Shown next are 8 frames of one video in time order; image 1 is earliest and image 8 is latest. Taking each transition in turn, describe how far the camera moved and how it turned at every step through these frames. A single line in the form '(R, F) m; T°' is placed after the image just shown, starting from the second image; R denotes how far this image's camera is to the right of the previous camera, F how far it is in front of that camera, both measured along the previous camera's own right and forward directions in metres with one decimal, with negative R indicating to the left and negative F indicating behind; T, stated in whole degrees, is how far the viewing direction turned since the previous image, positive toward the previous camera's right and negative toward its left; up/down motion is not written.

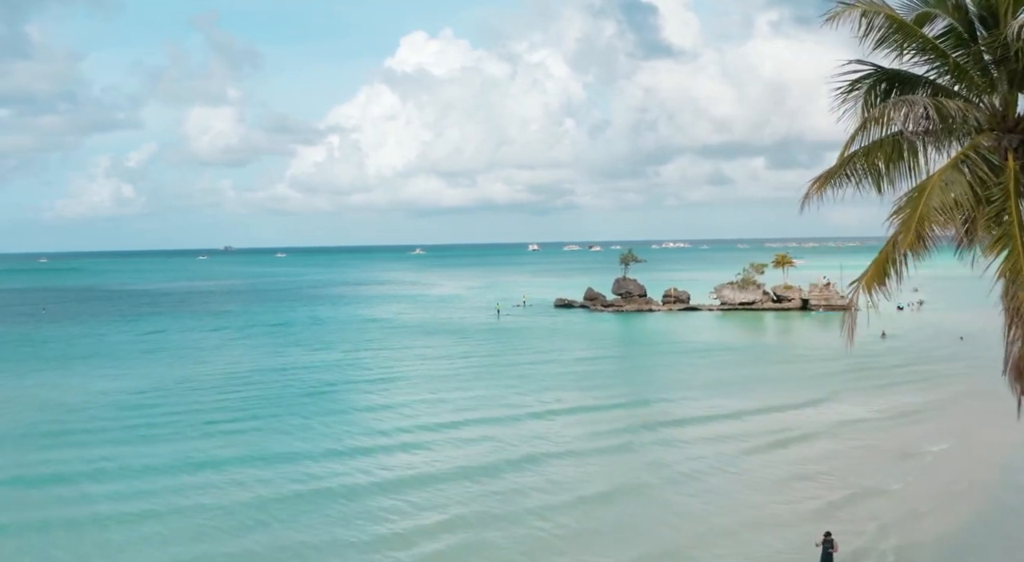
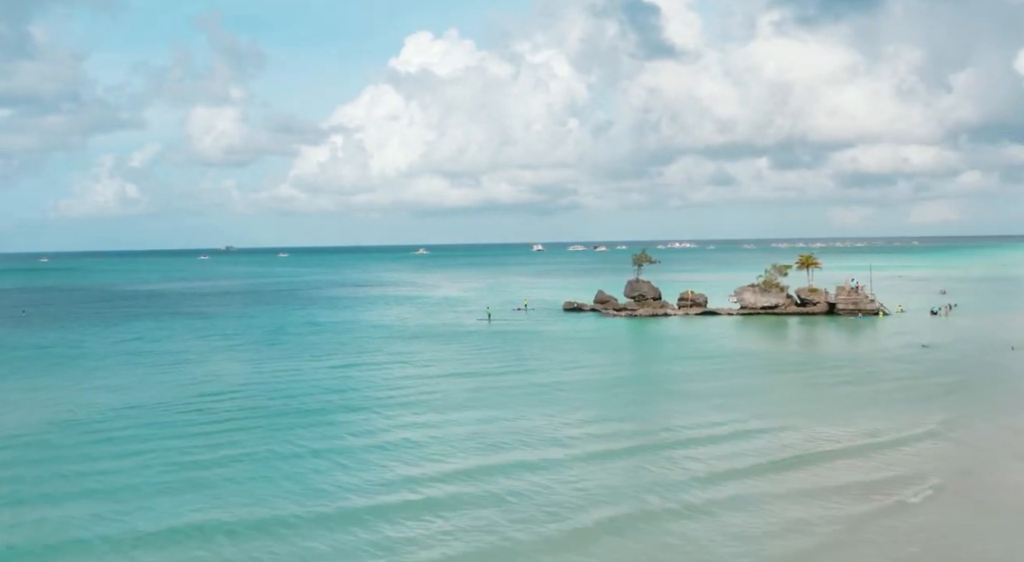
(-0.2, +3.1) m; 0°
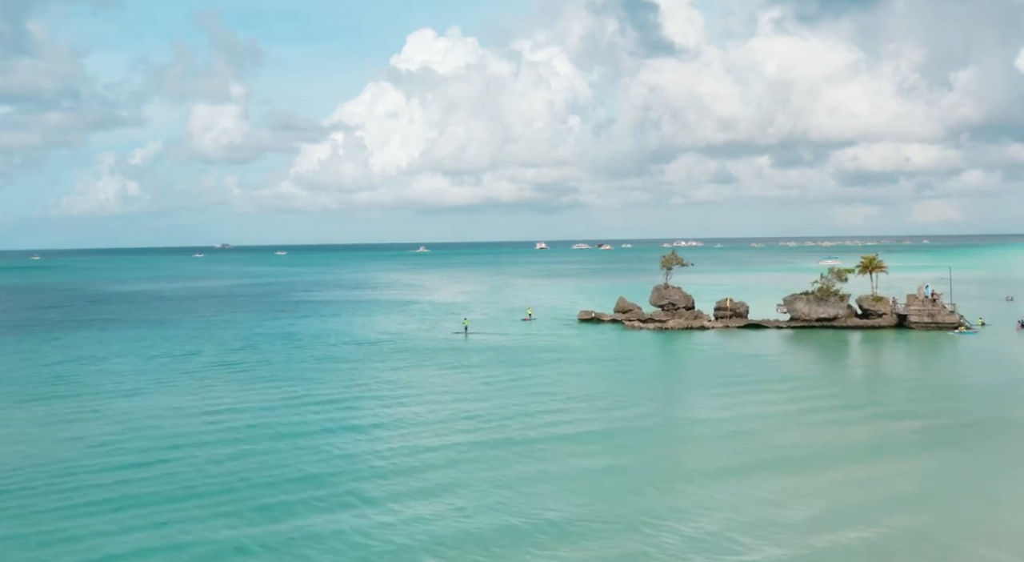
(-0.3, +7.6) m; 0°
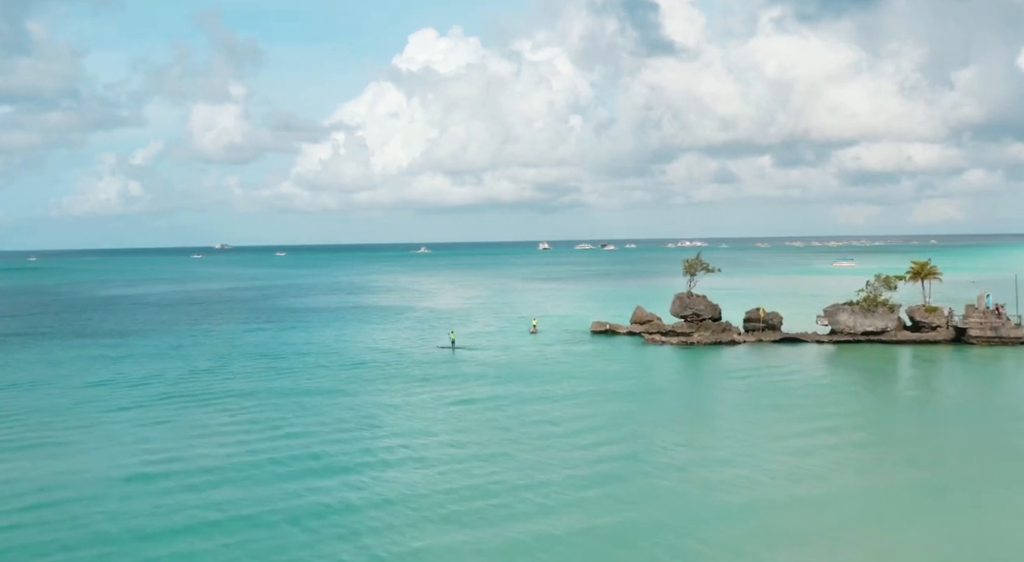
(-0.2, +4.5) m; 0°
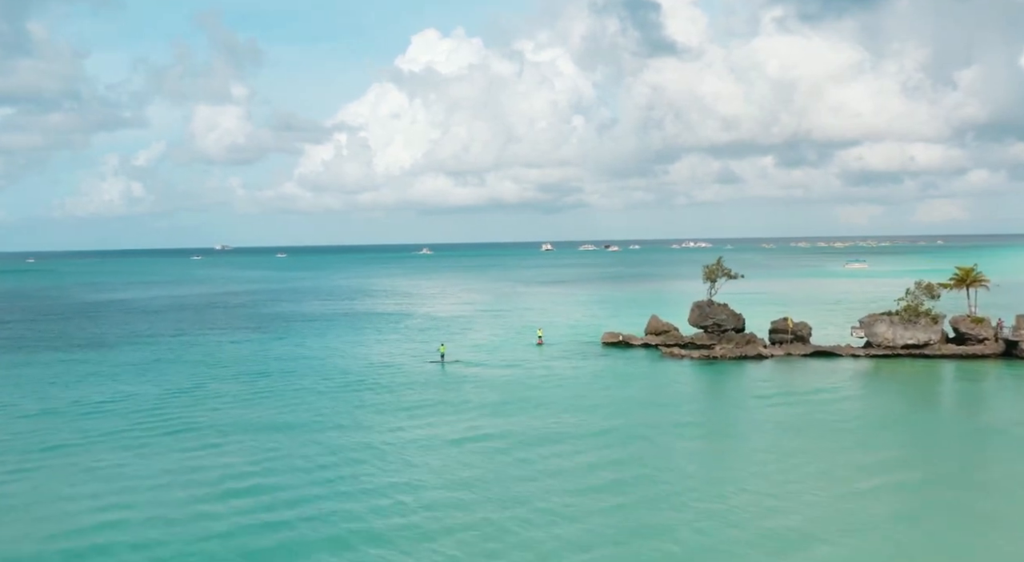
(-0.1, +3.2) m; 0°
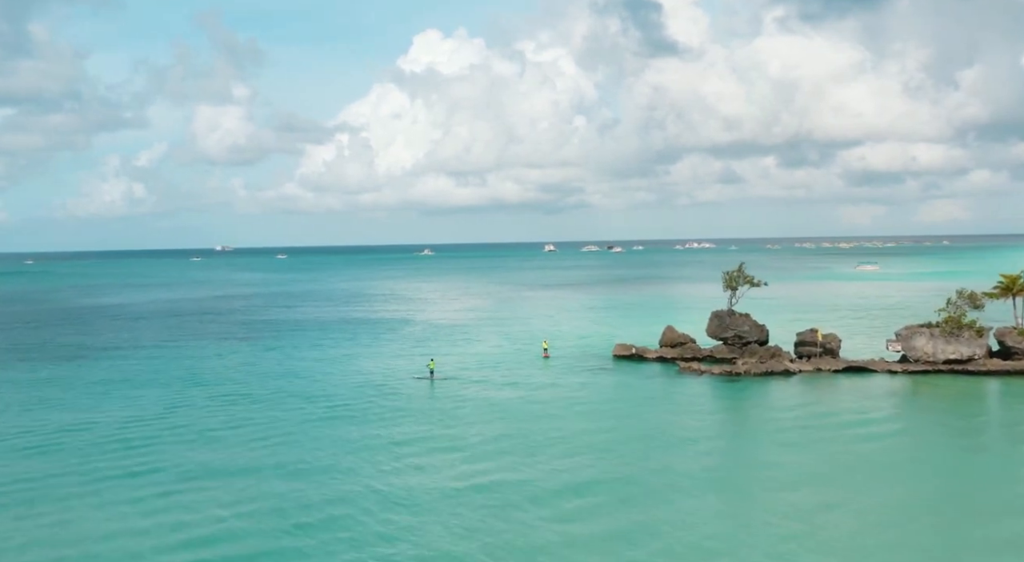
(-0.1, +2.7) m; 0°
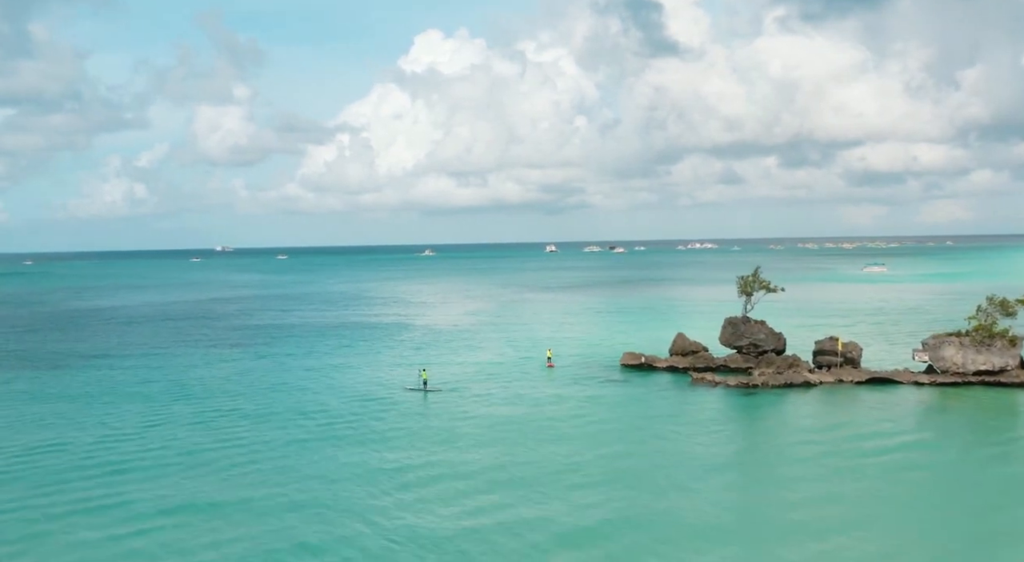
(-0.1, +1.7) m; 0°
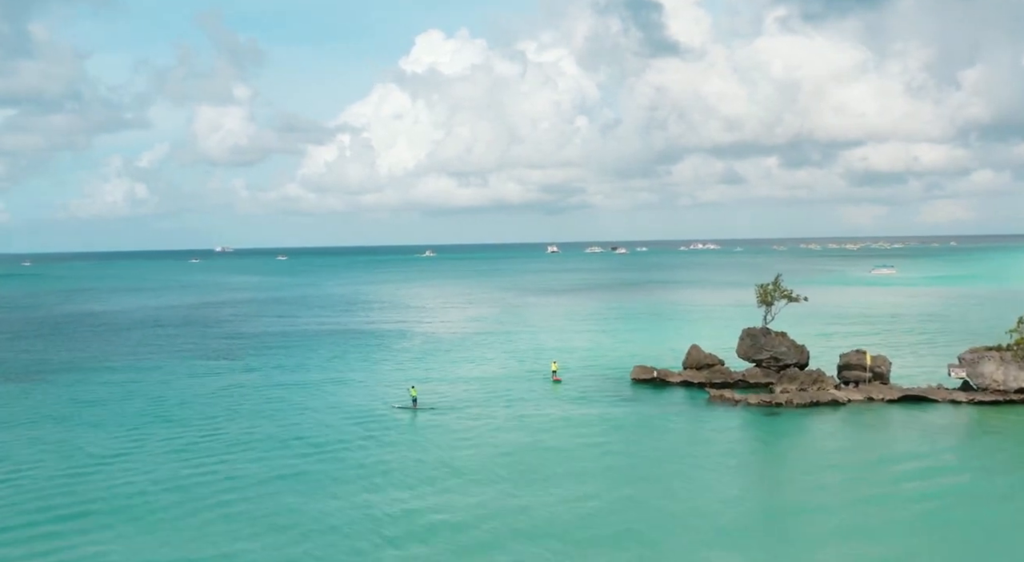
(-0.1, +2.0) m; 0°
